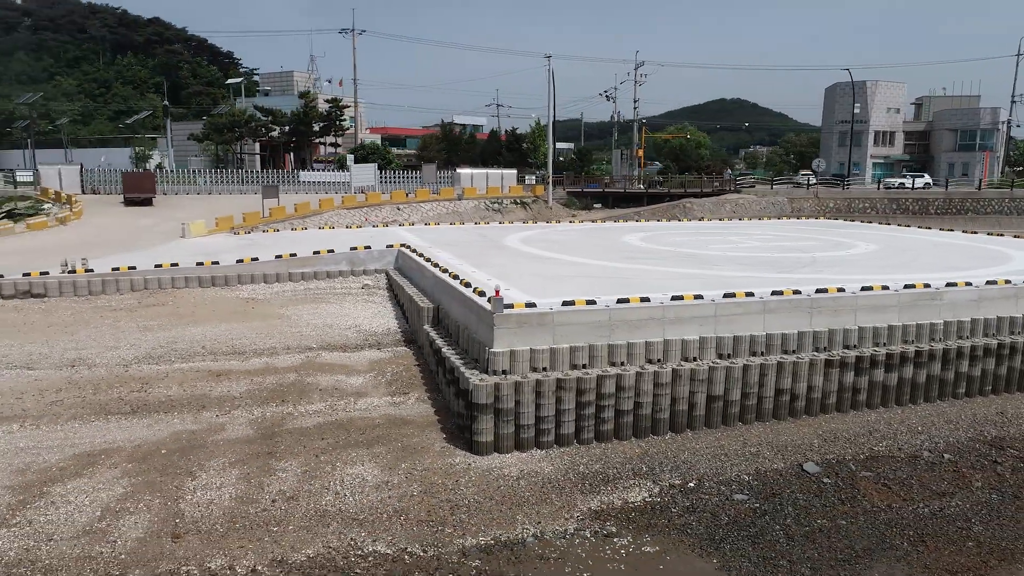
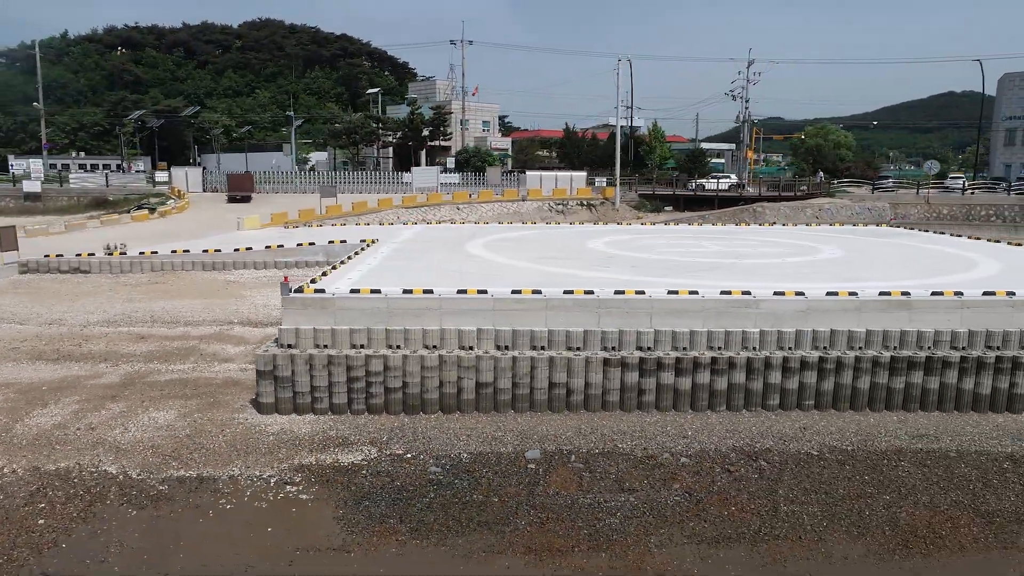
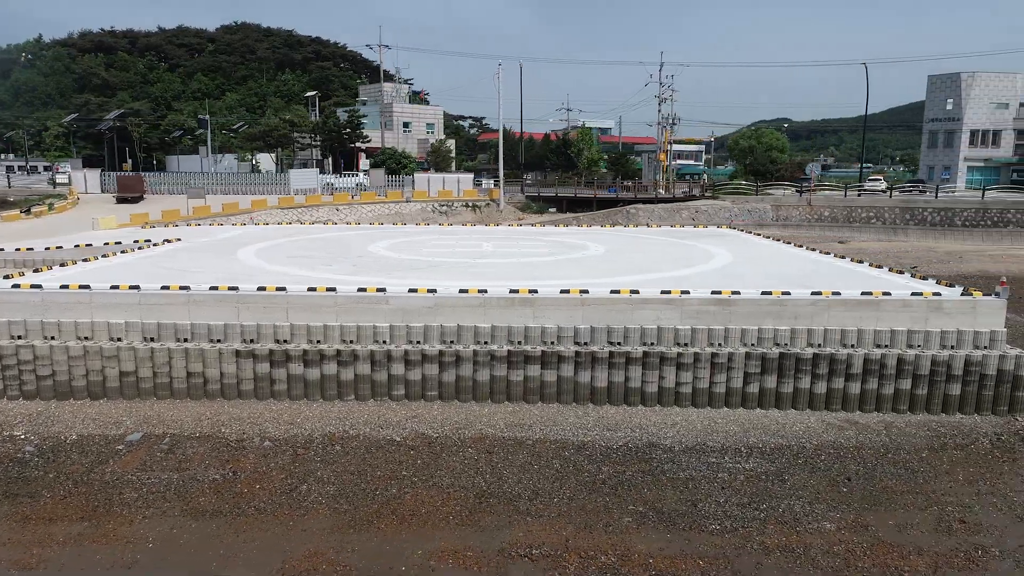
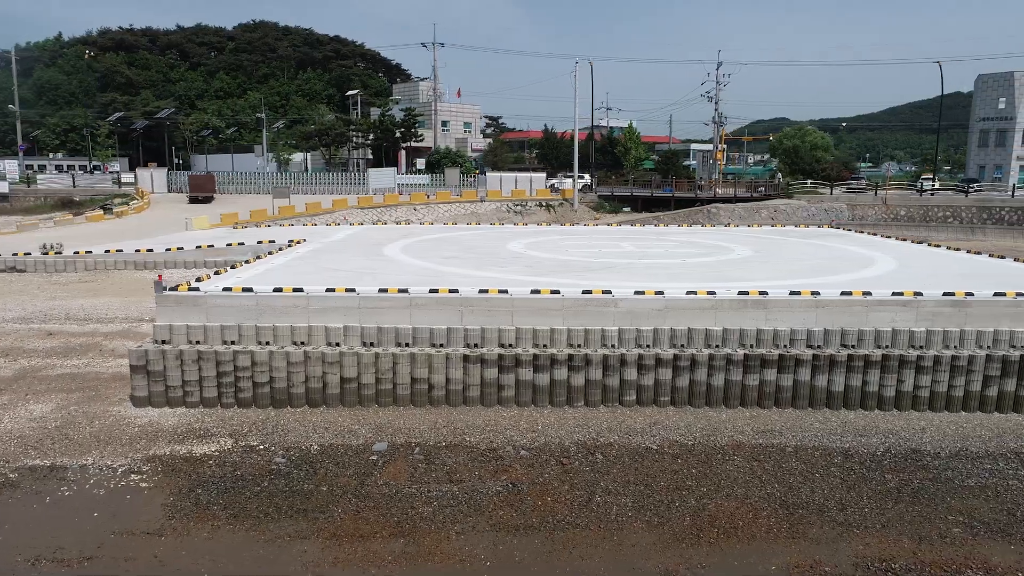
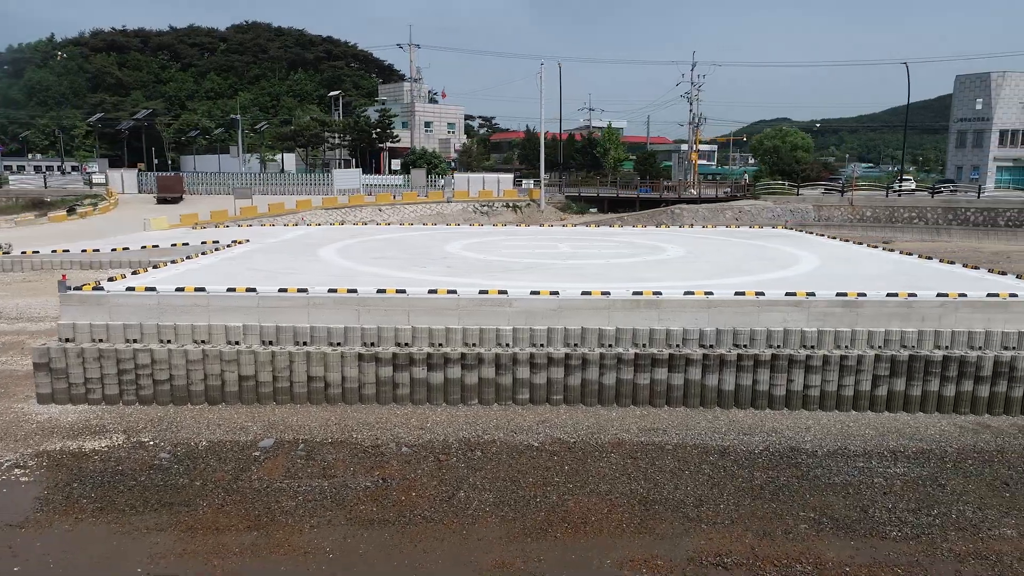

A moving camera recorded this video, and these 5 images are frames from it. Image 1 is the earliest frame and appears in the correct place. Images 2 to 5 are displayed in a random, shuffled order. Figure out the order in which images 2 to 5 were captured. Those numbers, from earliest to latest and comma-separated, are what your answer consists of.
2, 4, 5, 3
